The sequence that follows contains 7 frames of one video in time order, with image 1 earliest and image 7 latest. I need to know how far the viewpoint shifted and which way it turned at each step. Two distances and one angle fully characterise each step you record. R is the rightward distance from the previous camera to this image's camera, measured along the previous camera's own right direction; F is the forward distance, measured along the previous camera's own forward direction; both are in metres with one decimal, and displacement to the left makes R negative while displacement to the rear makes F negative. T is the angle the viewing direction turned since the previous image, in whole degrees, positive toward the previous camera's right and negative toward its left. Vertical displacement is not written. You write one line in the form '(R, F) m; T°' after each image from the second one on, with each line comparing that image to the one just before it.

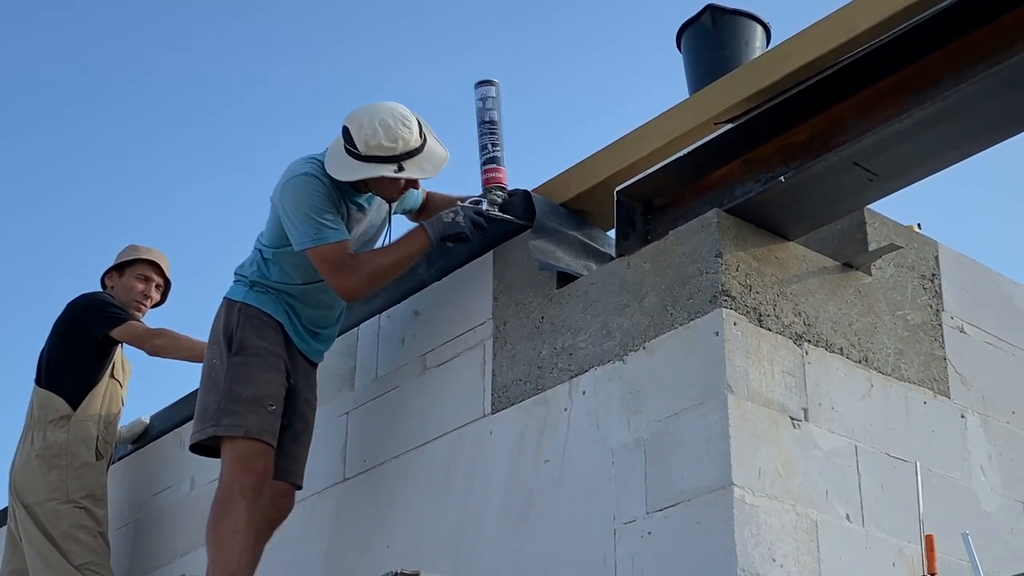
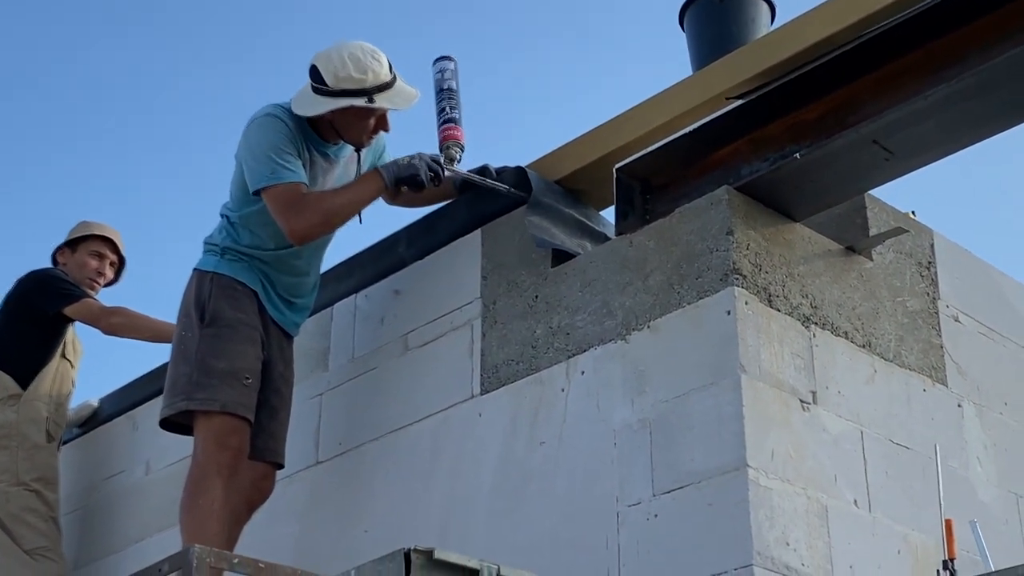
(-0.2, +0.1) m; +4°
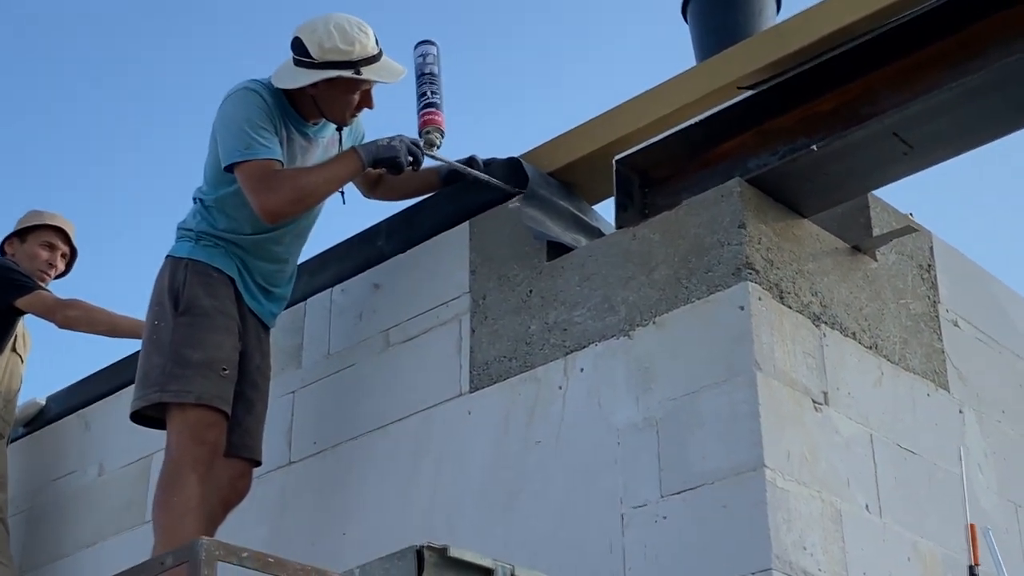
(-0.2, +0.2) m; +3°
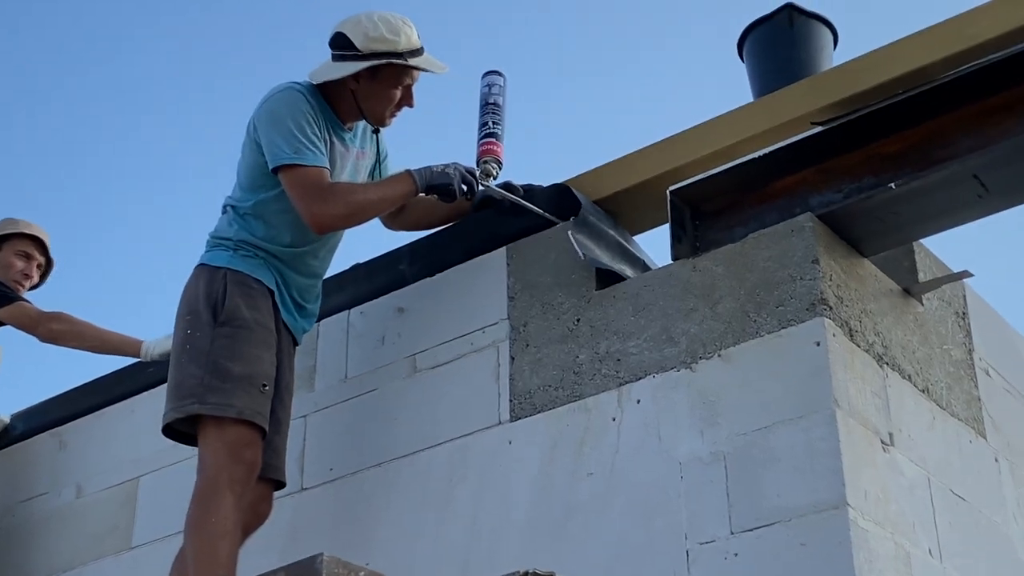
(-0.5, +0.1) m; +5°
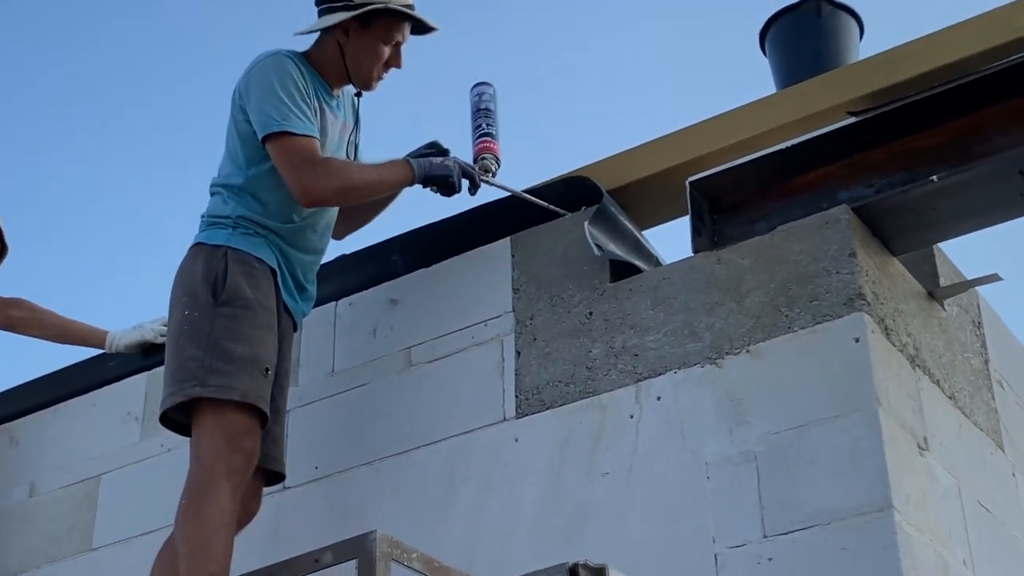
(-0.2, +0.2) m; +3°
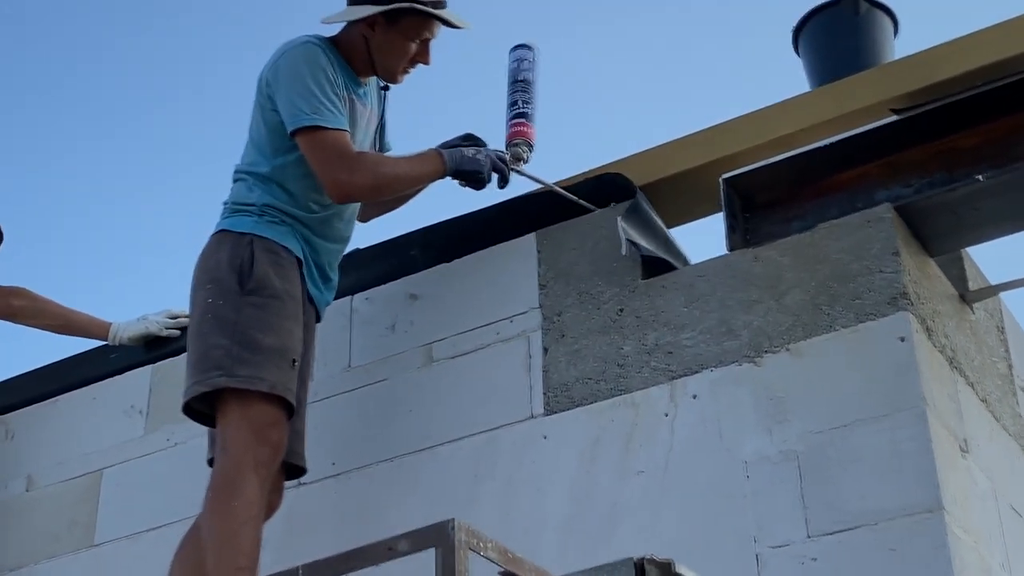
(-0.2, +0.1) m; +2°
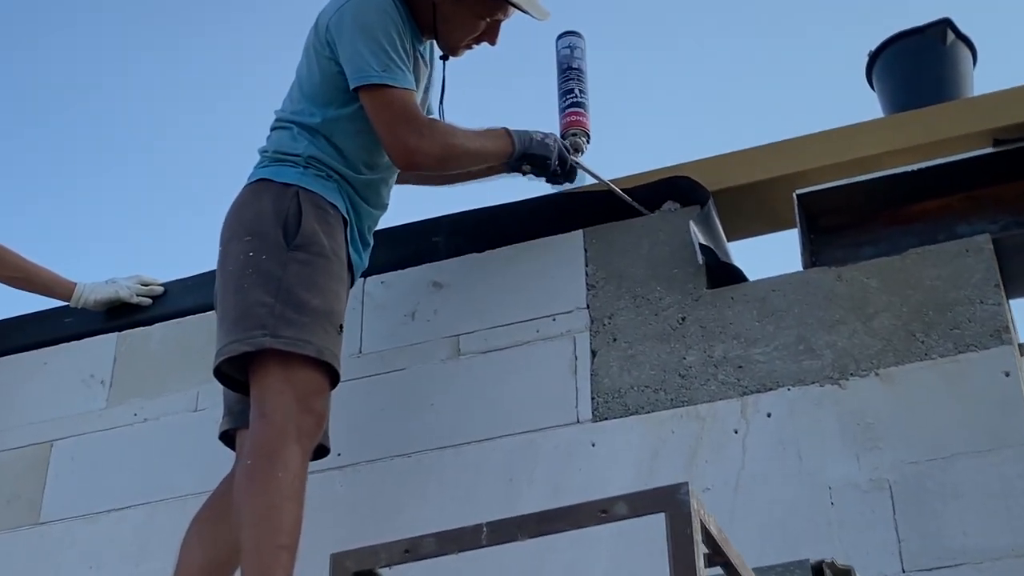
(-0.6, +0.3) m; +8°
